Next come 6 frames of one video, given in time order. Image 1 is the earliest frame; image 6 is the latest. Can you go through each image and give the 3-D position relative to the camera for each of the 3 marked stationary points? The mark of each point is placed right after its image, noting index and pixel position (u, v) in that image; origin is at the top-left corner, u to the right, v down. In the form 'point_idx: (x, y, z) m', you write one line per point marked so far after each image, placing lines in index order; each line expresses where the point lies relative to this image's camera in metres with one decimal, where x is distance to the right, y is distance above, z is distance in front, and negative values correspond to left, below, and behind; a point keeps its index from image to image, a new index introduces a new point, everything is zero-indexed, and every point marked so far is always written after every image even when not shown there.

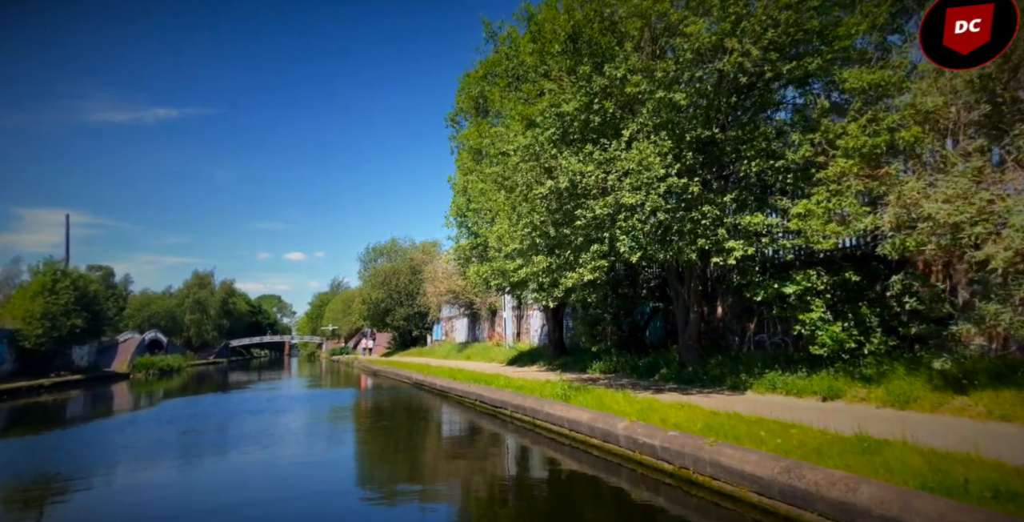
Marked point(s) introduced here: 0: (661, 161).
0: (+2.6, +1.8, +11.0) m
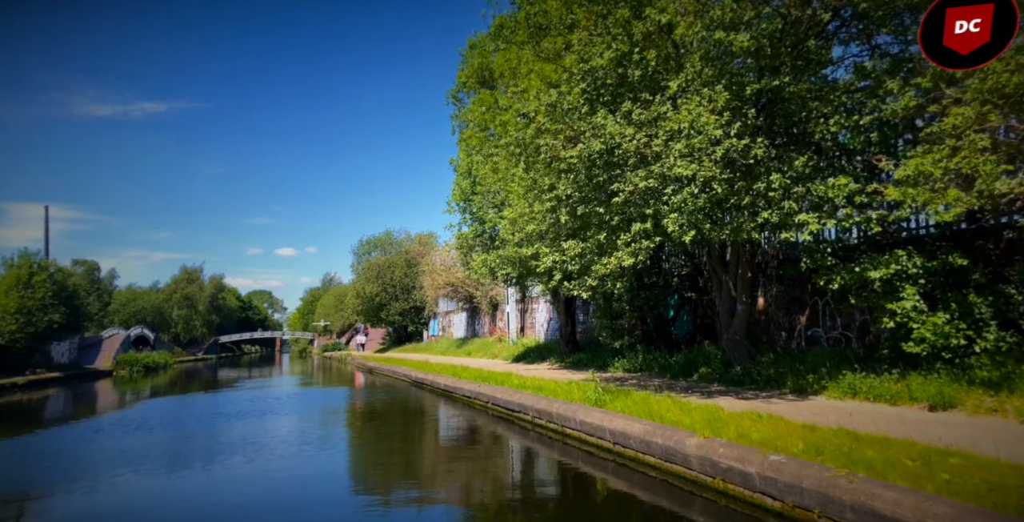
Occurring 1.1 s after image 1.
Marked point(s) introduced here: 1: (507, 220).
0: (+3.0, +2.1, +9.2) m
1: (-0.1, +1.1, +16.6) m
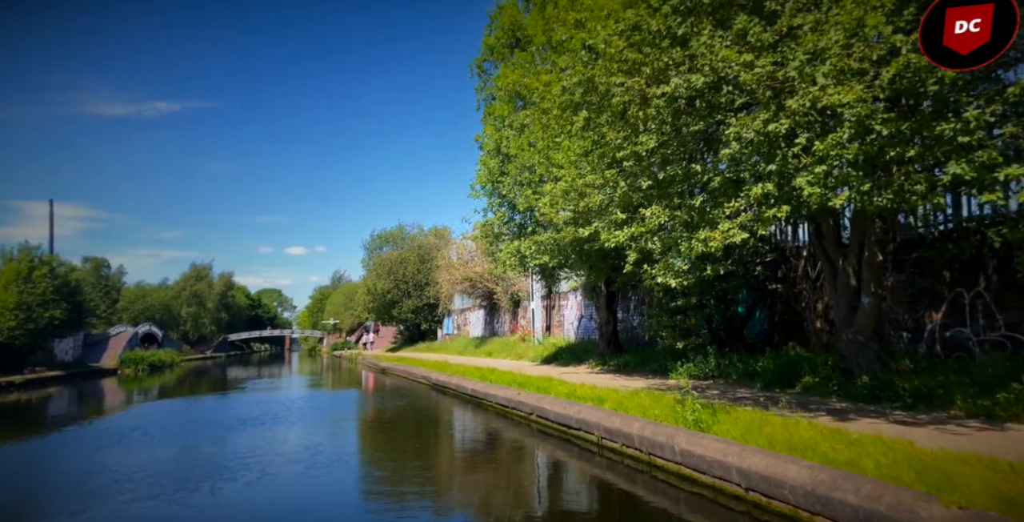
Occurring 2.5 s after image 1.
0: (+3.9, +2.4, +6.6) m
1: (+0.9, +1.5, +13.9) m
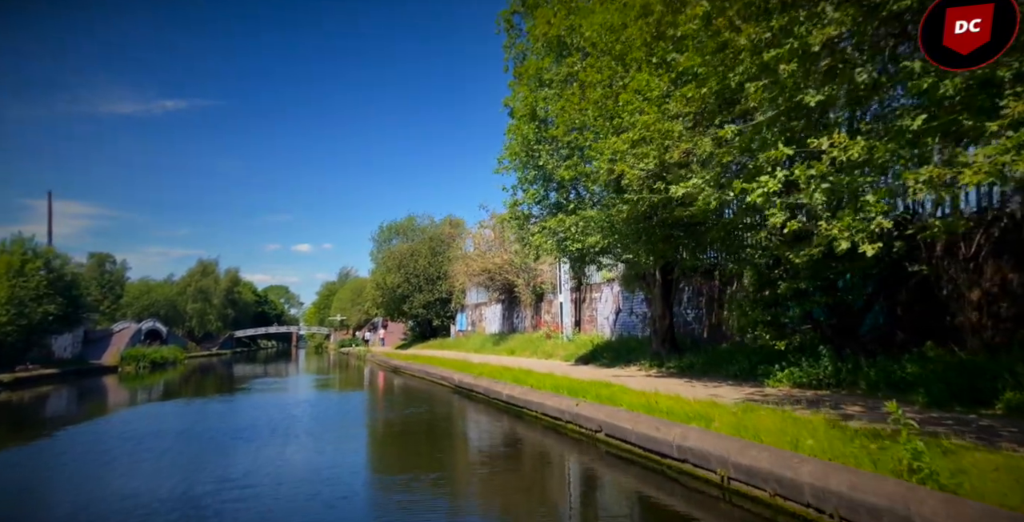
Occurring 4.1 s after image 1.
0: (+4.8, +2.8, +3.6) m
1: (+1.8, +1.9, +11.0) m
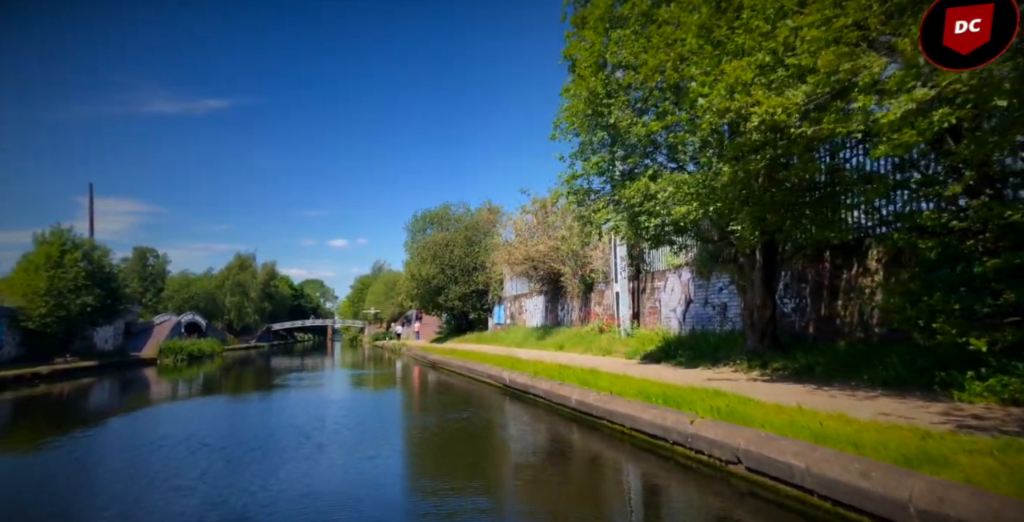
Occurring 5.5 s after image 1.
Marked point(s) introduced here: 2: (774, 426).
0: (+5.6, +3.1, +0.5) m
1: (+3.0, +2.3, +8.1) m
2: (+2.9, -1.9, +7.2) m
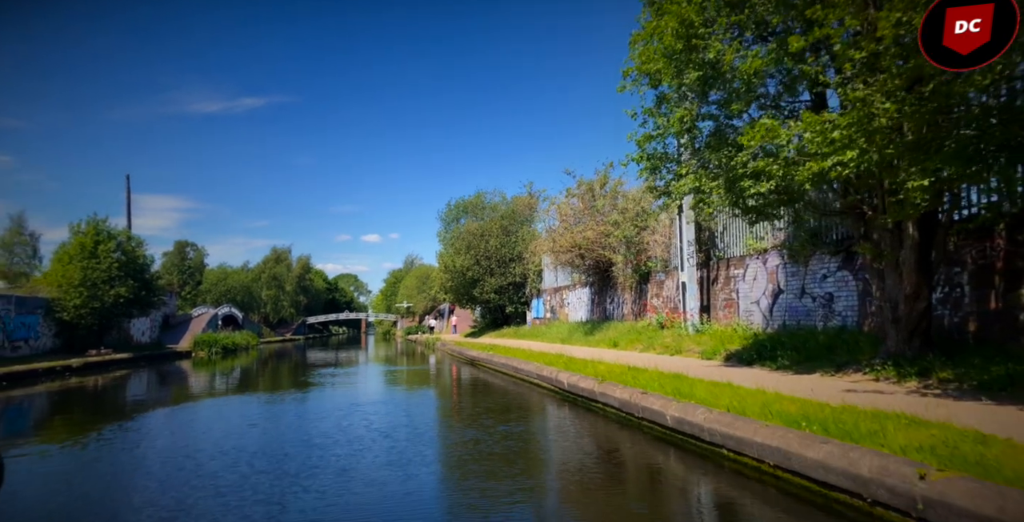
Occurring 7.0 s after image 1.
0: (+6.1, +3.4, -2.8) m
1: (+3.9, +2.7, +4.9) m
2: (+3.8, -1.5, +4.0) m
